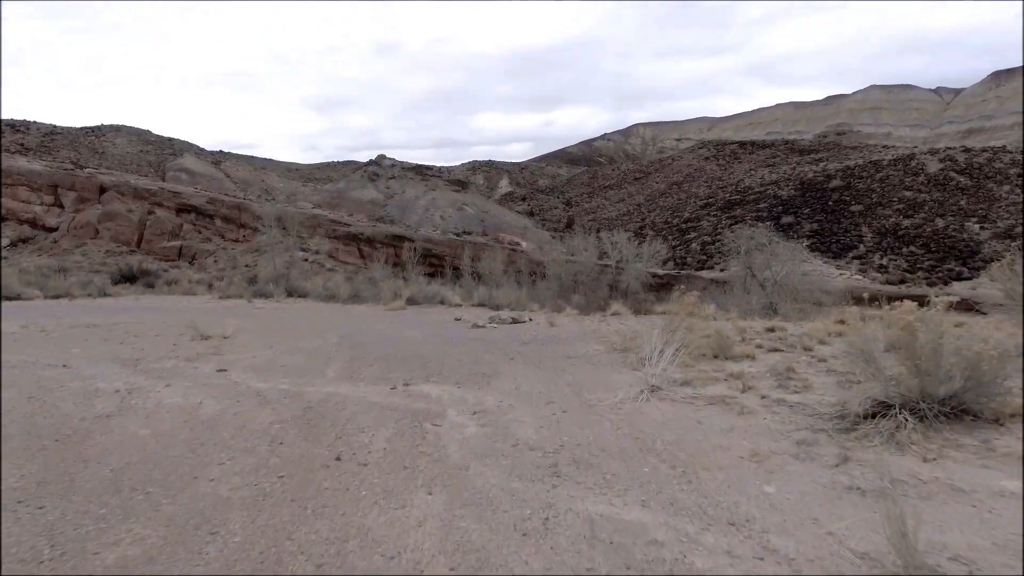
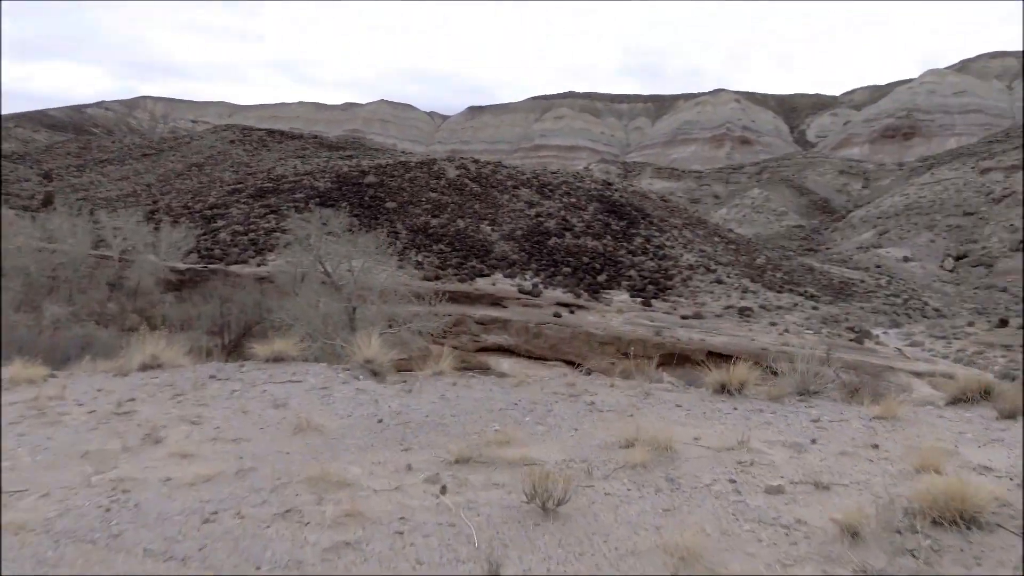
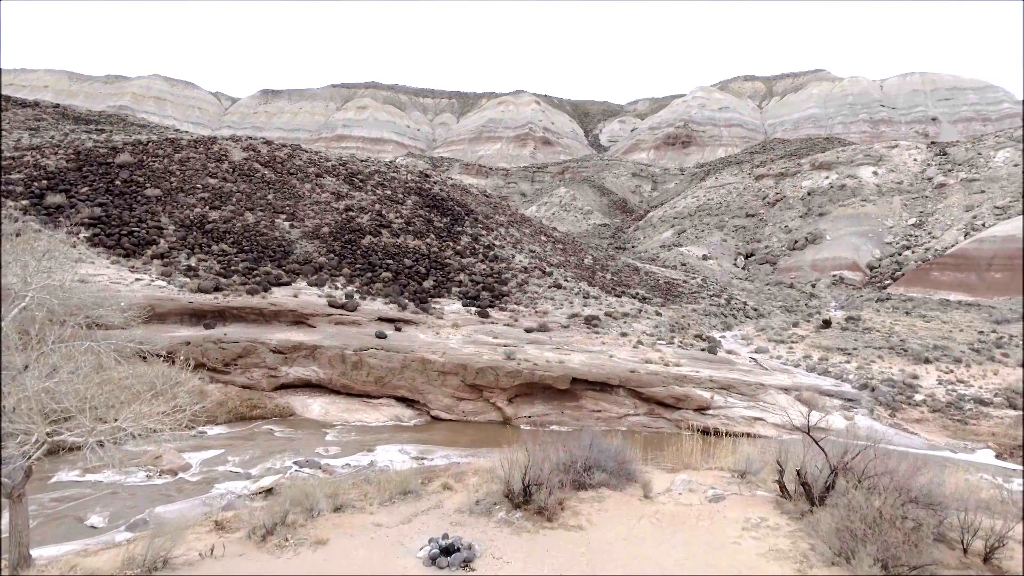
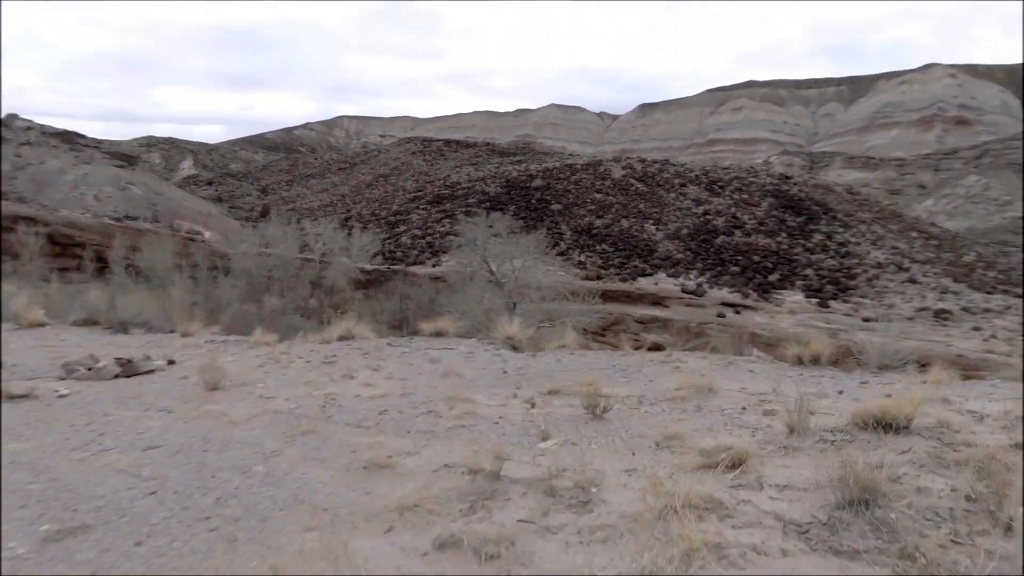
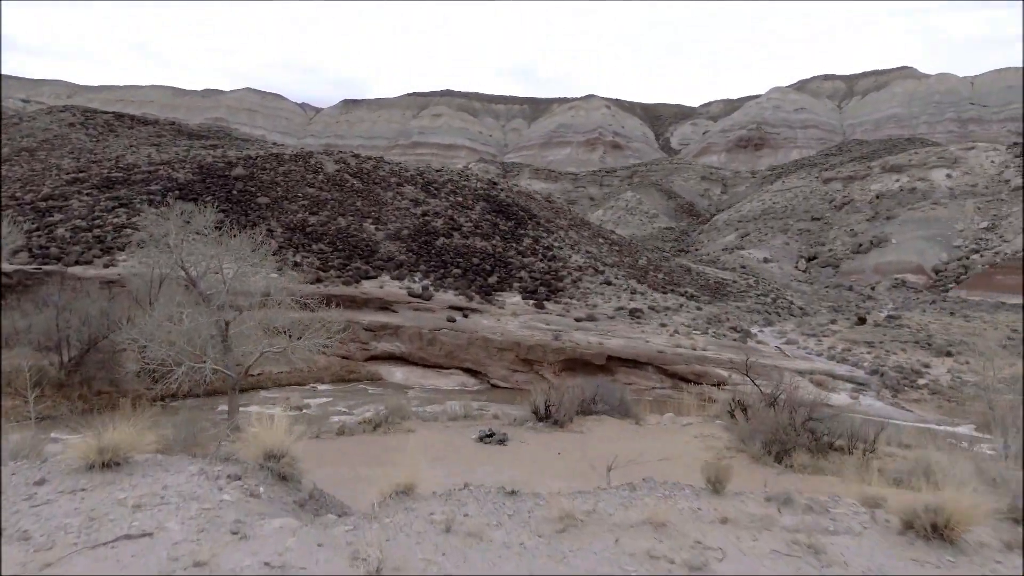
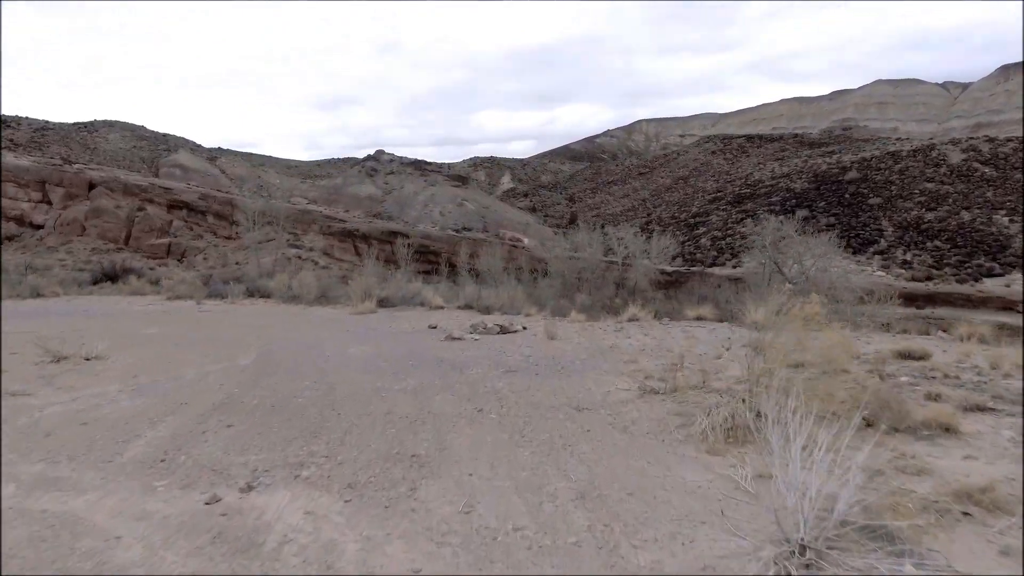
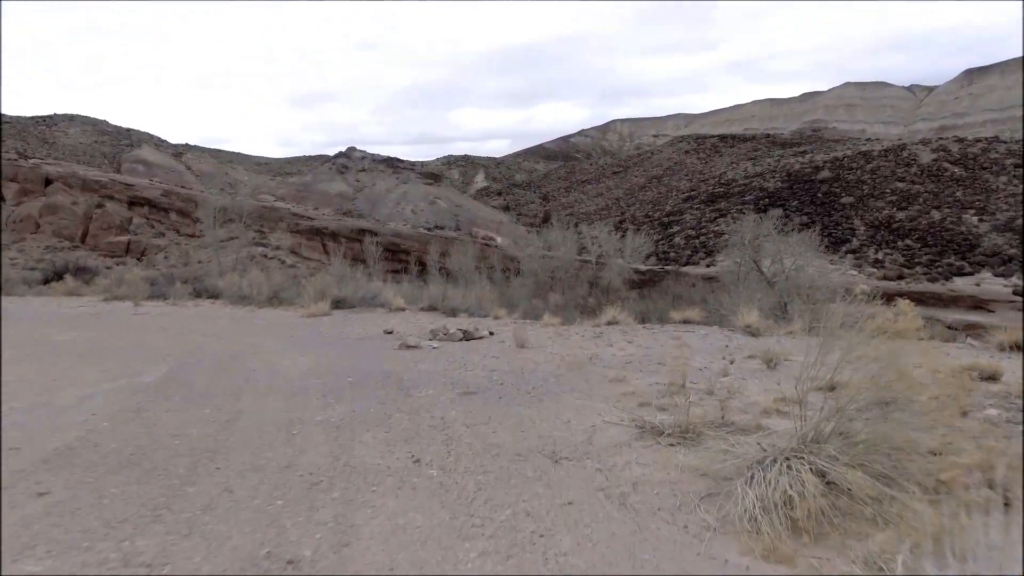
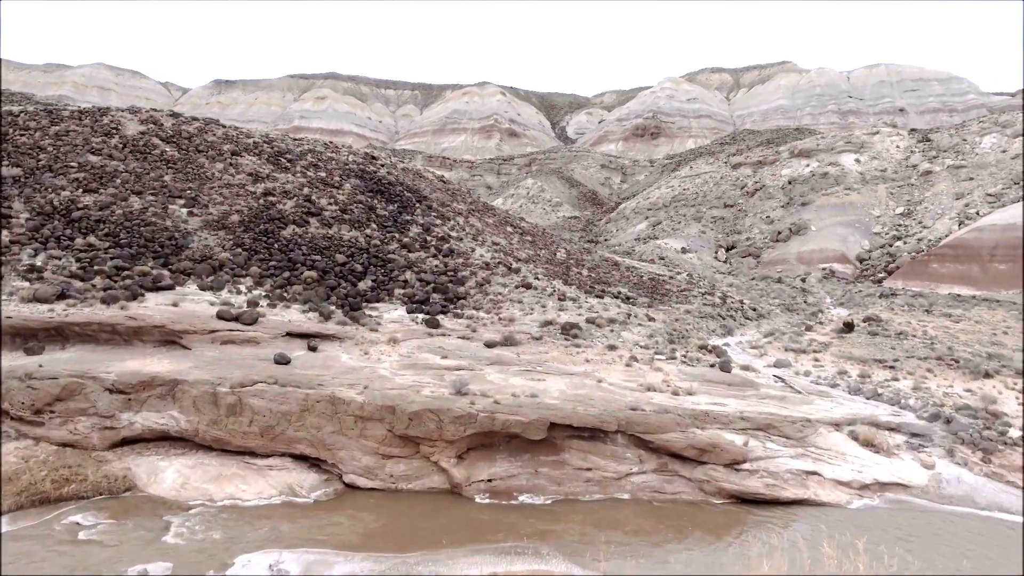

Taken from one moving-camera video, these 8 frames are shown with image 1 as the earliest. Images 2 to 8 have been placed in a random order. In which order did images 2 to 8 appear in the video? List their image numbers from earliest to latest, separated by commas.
6, 7, 4, 2, 5, 3, 8
